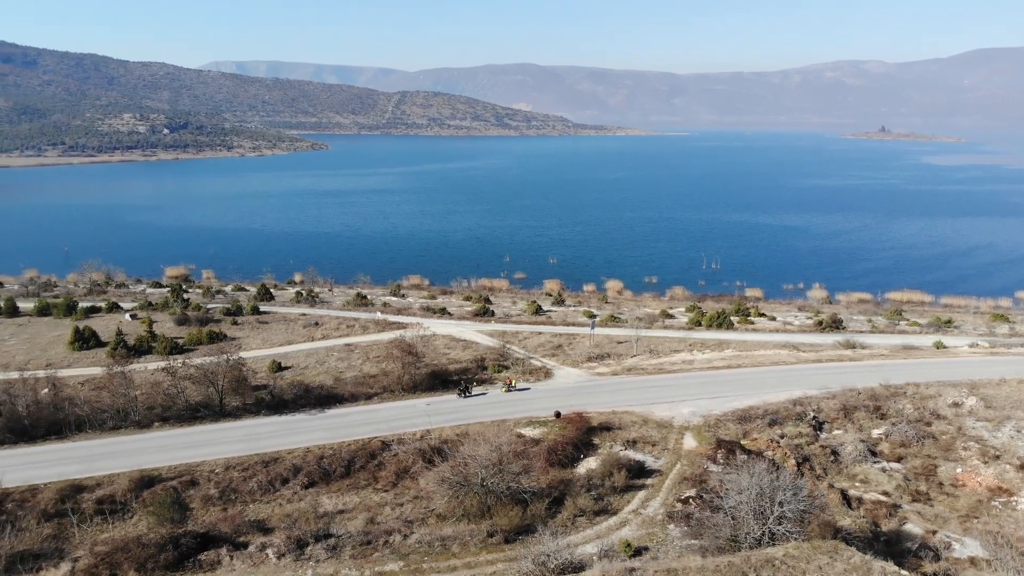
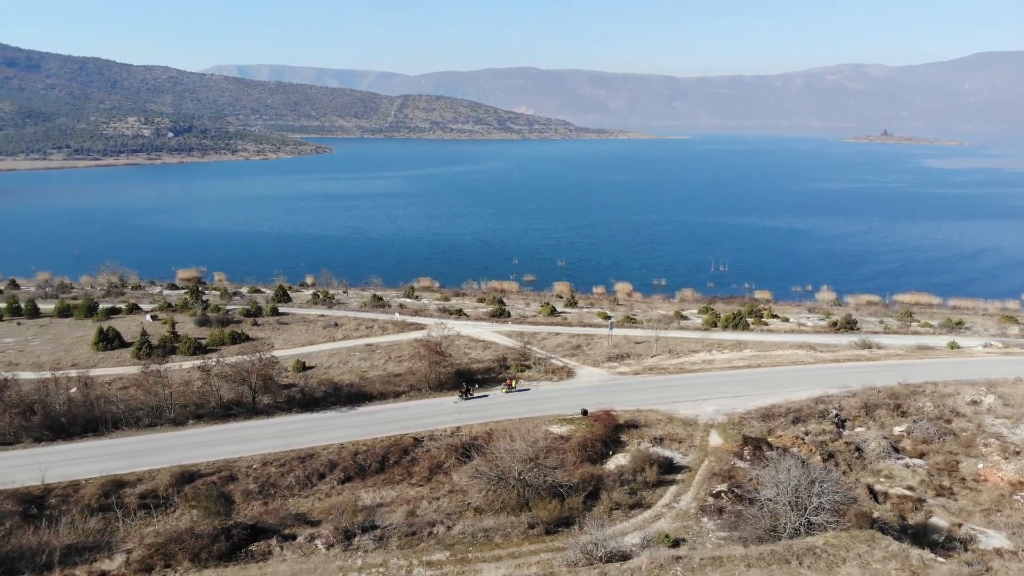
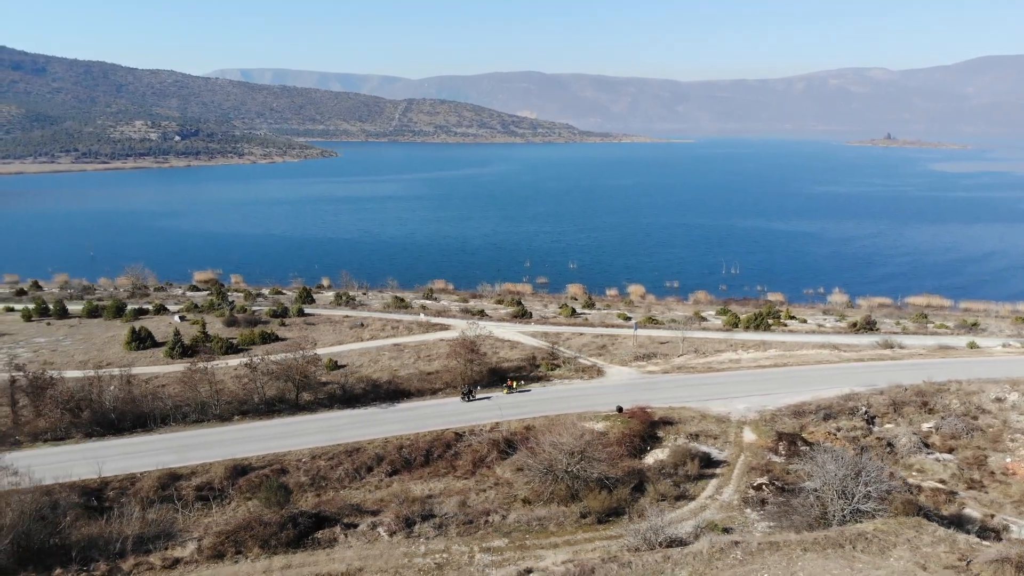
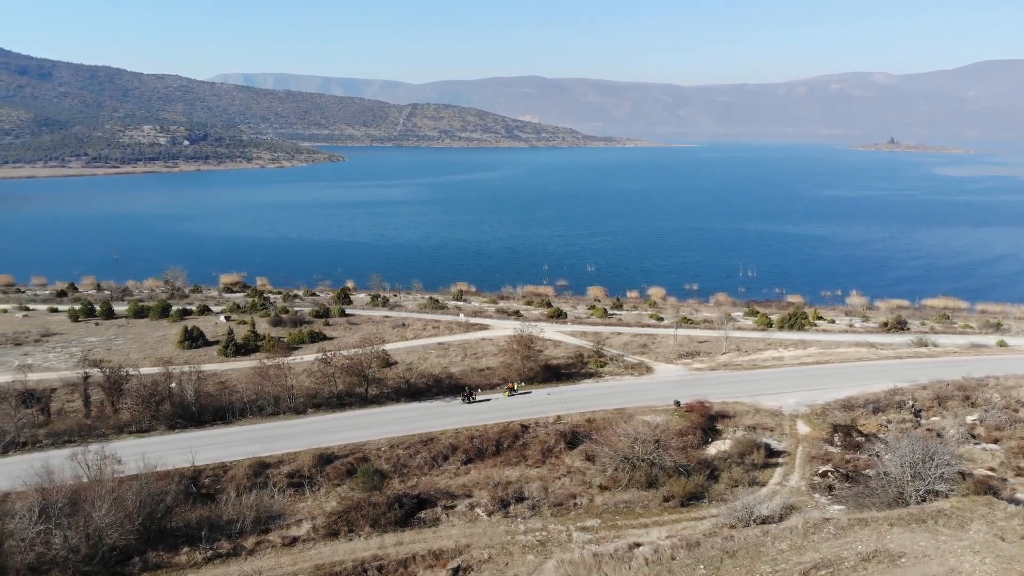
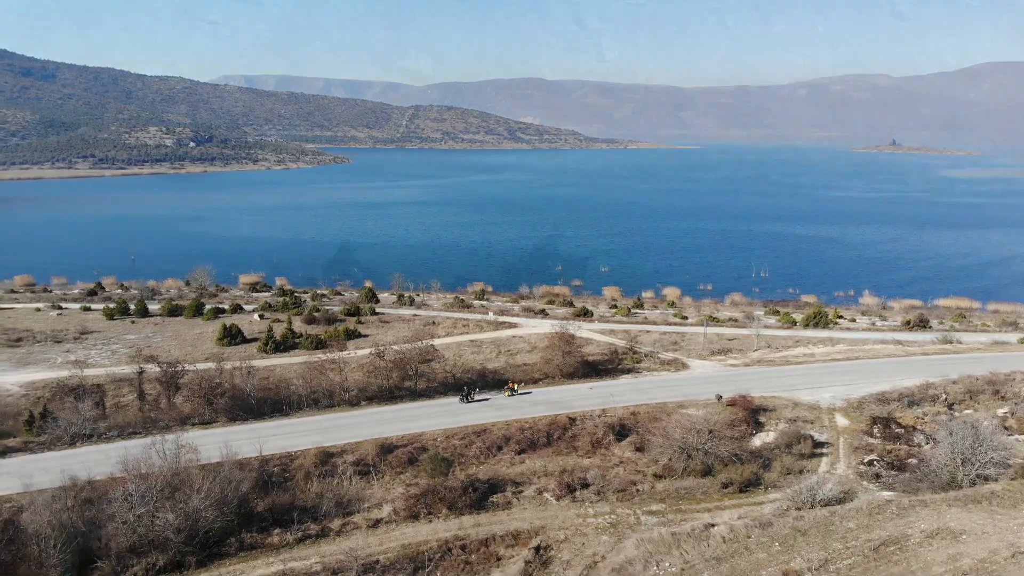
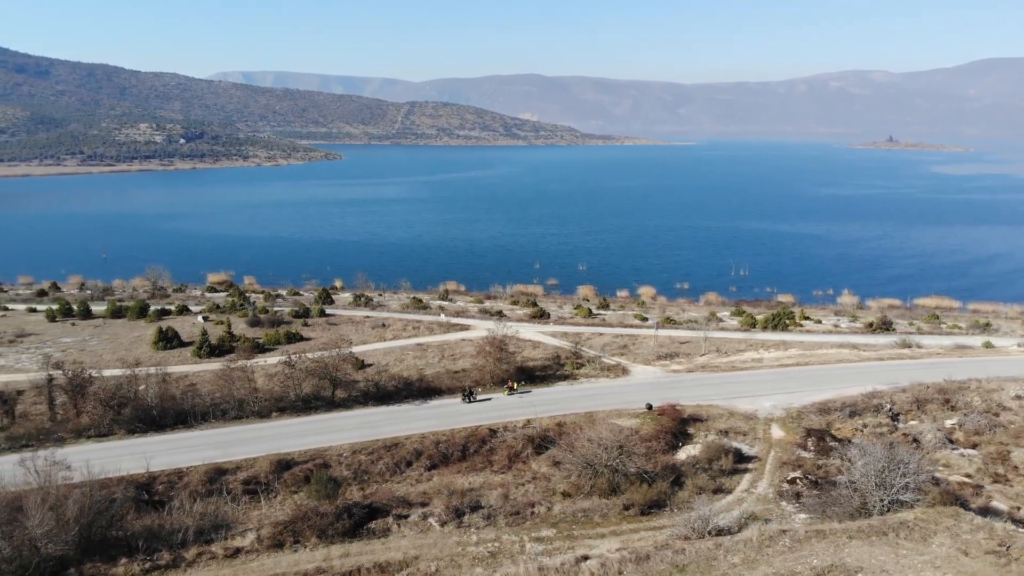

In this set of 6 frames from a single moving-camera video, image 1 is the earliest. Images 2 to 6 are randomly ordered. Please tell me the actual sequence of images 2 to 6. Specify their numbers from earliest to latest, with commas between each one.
2, 3, 6, 4, 5
